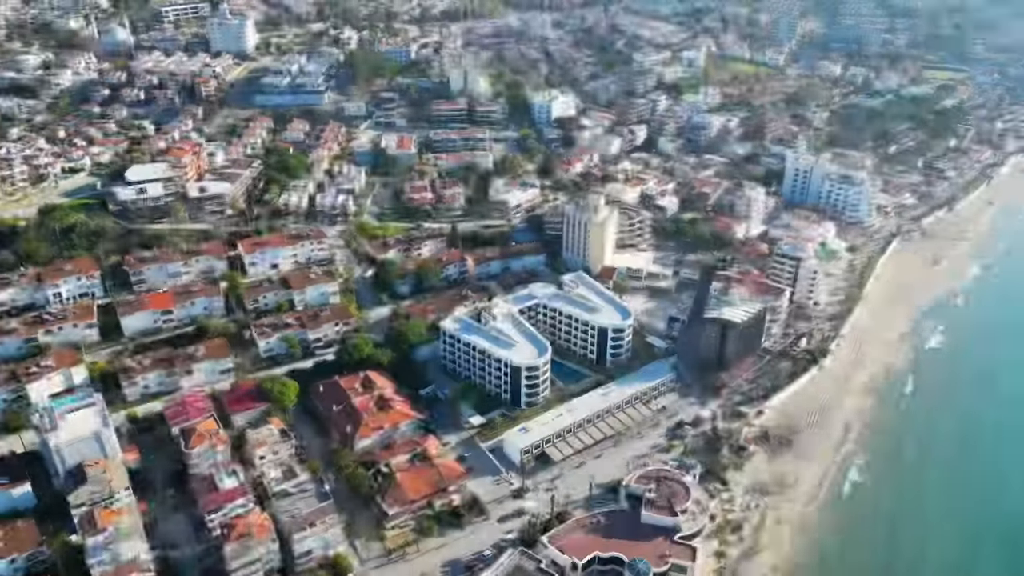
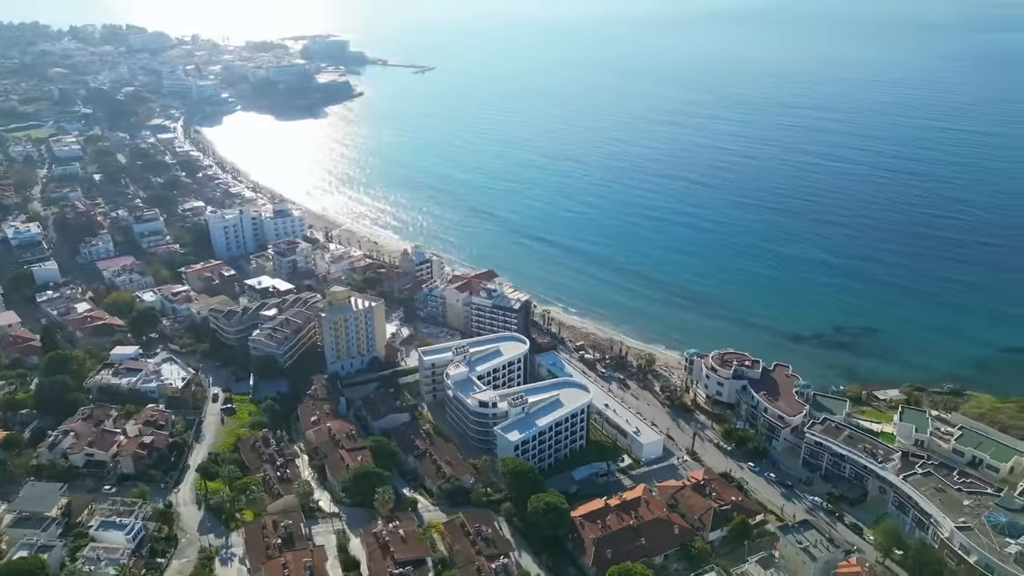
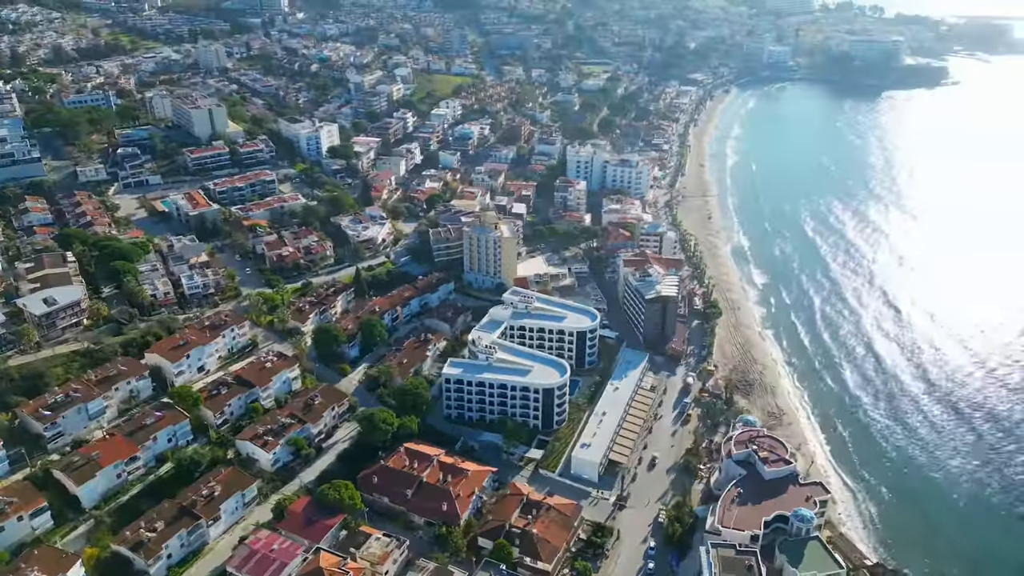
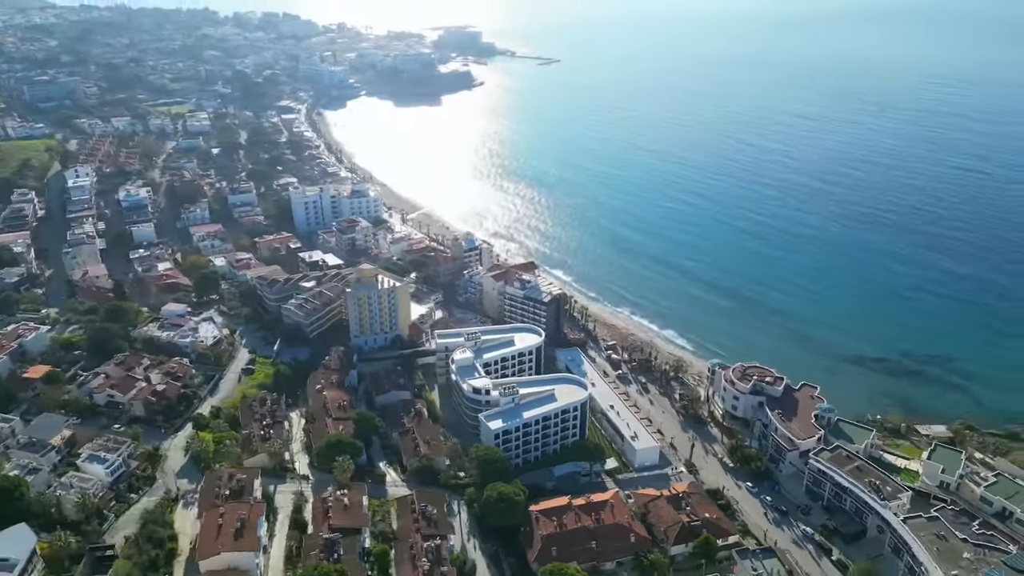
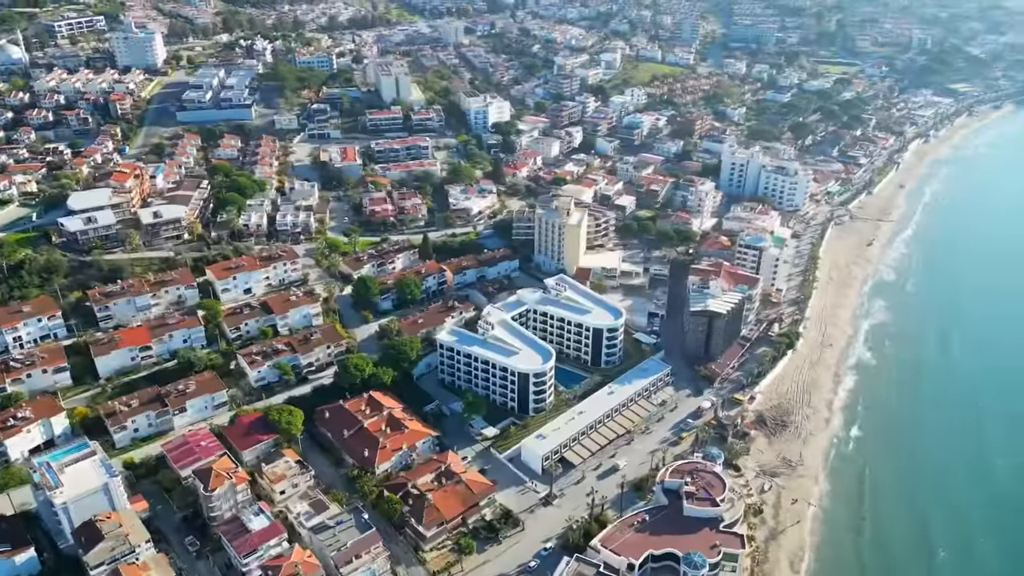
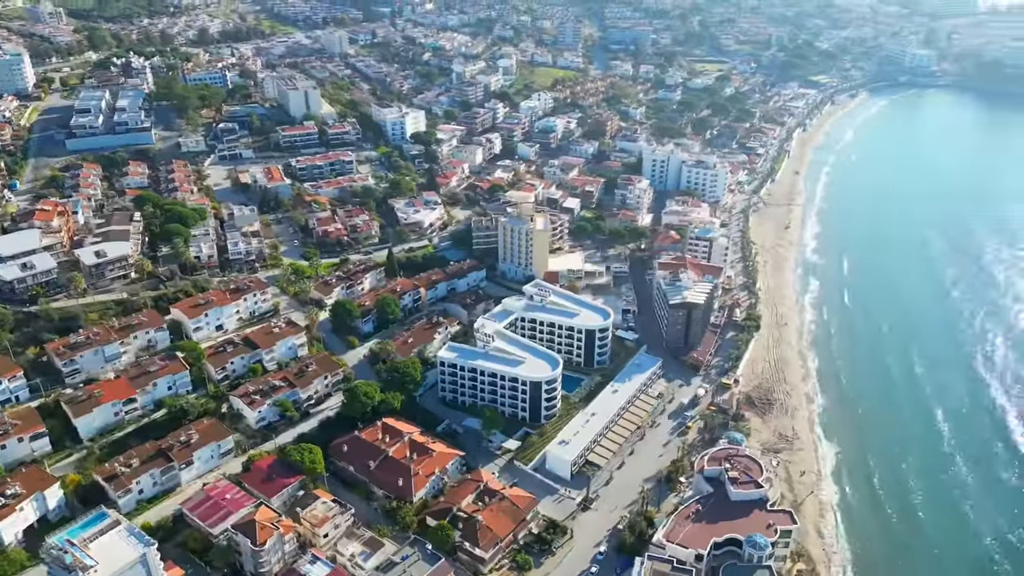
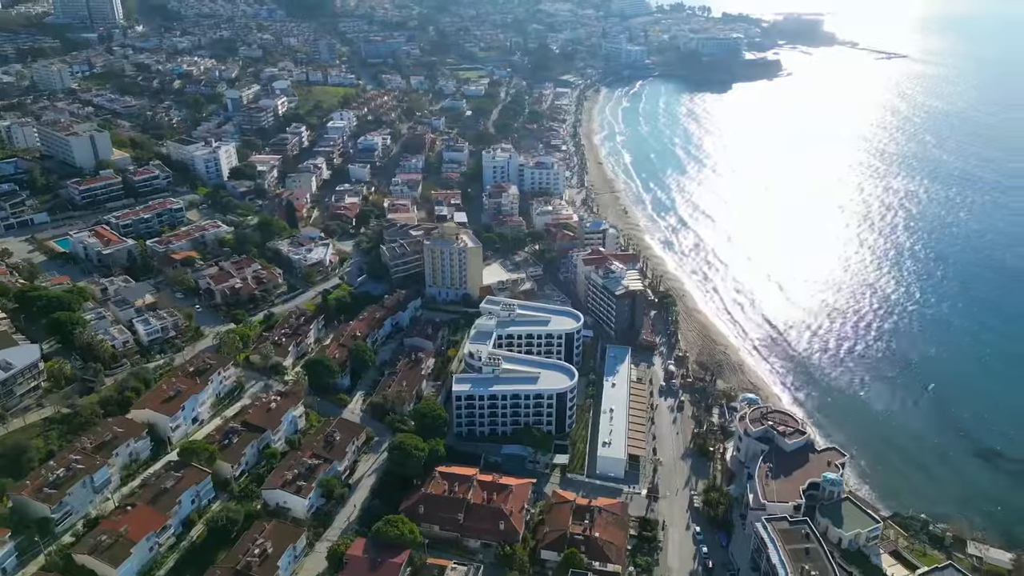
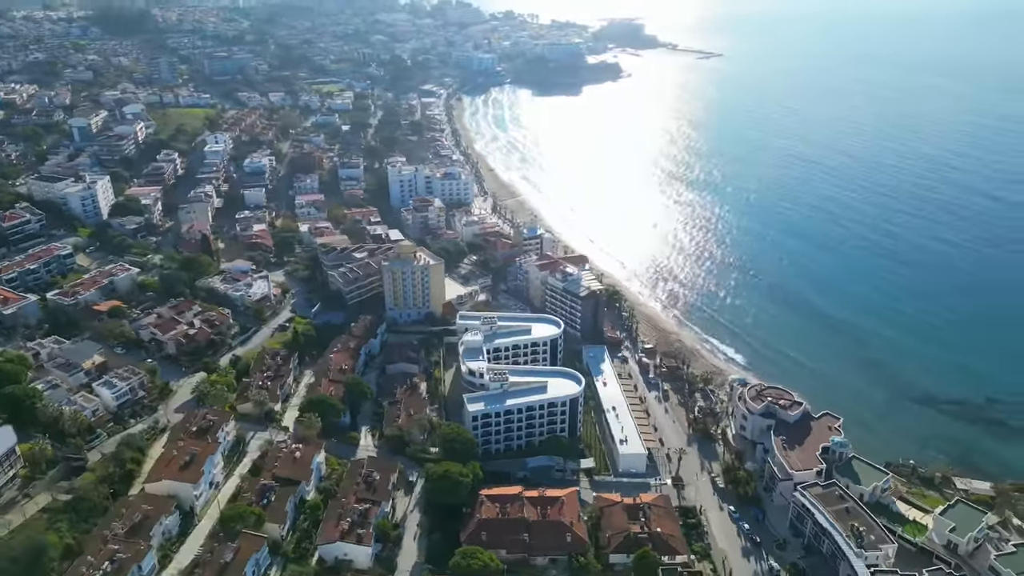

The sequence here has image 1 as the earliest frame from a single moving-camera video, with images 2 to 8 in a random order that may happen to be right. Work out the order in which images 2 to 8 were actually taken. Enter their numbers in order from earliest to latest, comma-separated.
5, 6, 3, 7, 8, 4, 2
